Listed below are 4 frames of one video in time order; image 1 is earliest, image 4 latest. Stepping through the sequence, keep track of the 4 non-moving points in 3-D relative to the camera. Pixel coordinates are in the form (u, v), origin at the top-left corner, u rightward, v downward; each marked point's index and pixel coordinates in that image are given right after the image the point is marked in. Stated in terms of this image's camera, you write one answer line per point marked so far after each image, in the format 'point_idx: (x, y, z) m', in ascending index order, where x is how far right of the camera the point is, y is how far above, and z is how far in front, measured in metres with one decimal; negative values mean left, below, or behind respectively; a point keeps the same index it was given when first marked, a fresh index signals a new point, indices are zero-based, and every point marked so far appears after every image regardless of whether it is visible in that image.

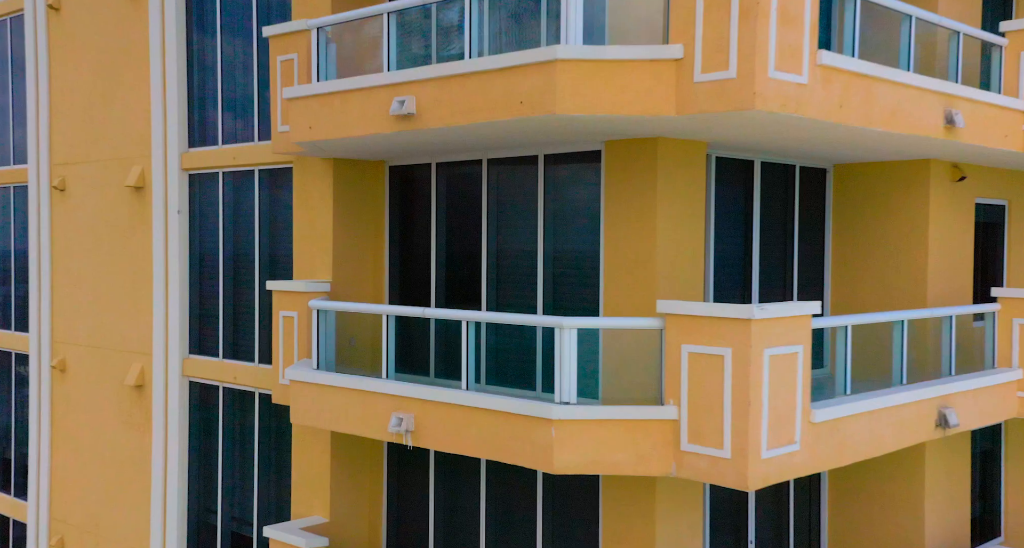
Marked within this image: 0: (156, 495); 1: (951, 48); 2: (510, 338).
0: (-4.8, -3.0, +13.5) m
1: (+4.3, +2.2, +9.8) m
2: (0.0, -0.5, +8.5) m
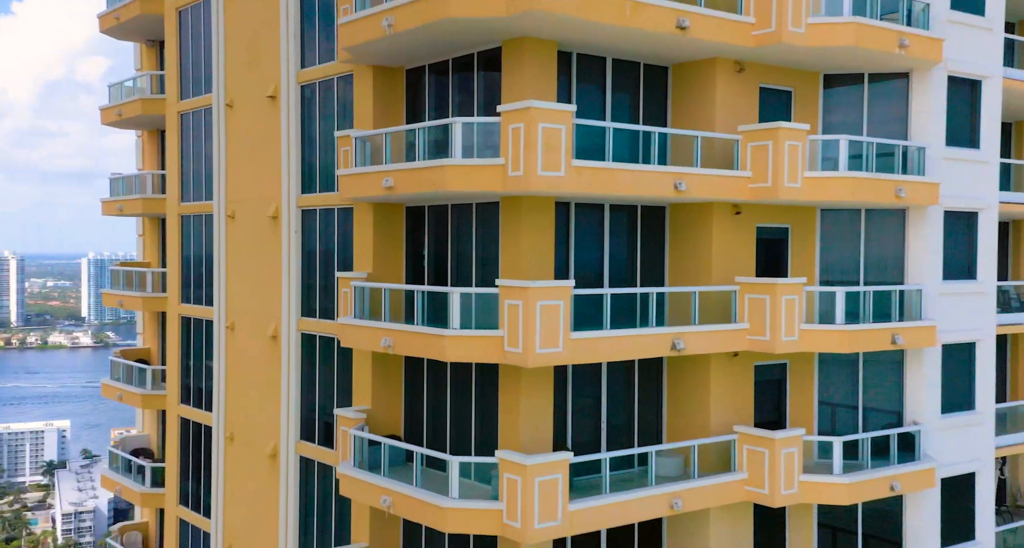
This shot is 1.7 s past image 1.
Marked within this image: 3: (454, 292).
0: (-5.2, -2.9, +23.0) m
1: (+3.2, +2.3, +17.9) m
2: (-1.3, -0.4, +17.3) m
3: (-1.0, -0.3, +16.8) m
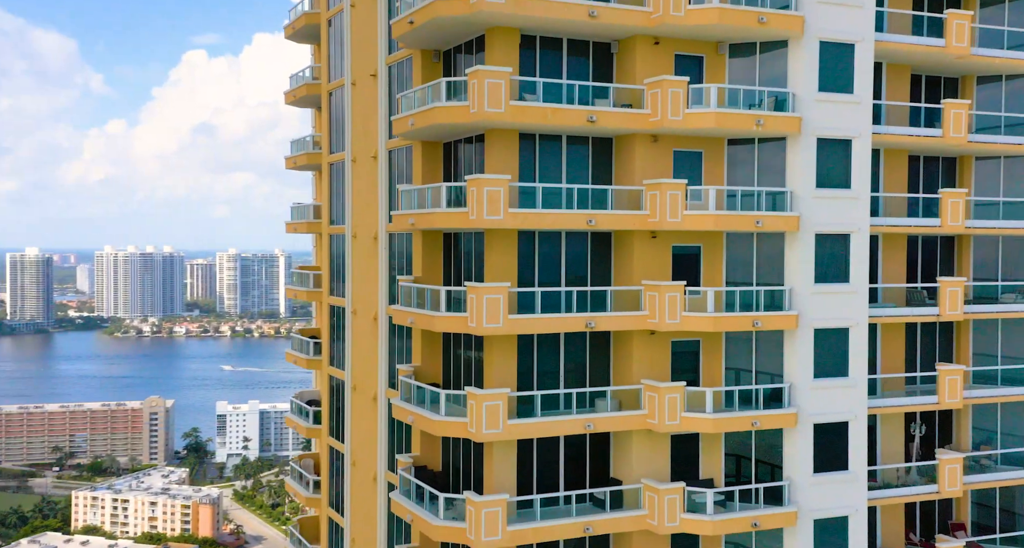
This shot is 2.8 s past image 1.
0: (-4.5, -2.9, +34.4) m
1: (+2.5, +2.2, +27.4) m
2: (-2.0, -0.5, +27.9) m
3: (-1.8, -0.4, +27.4) m
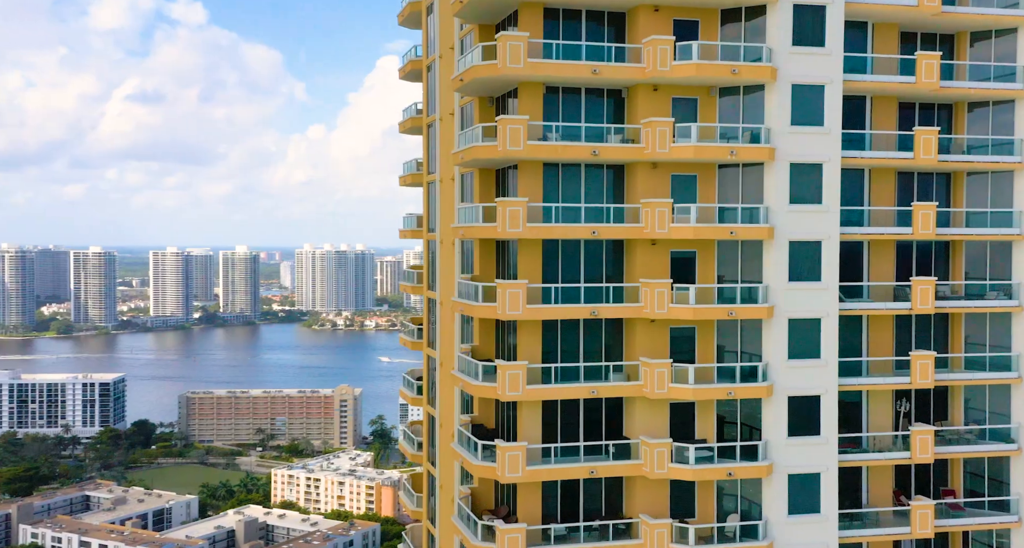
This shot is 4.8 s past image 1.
0: (-2.3, -2.9, +43.2) m
1: (+3.3, +2.2, +35.1) m
2: (-1.1, -0.5, +36.4) m
3: (-1.0, -0.4, +35.8) m
